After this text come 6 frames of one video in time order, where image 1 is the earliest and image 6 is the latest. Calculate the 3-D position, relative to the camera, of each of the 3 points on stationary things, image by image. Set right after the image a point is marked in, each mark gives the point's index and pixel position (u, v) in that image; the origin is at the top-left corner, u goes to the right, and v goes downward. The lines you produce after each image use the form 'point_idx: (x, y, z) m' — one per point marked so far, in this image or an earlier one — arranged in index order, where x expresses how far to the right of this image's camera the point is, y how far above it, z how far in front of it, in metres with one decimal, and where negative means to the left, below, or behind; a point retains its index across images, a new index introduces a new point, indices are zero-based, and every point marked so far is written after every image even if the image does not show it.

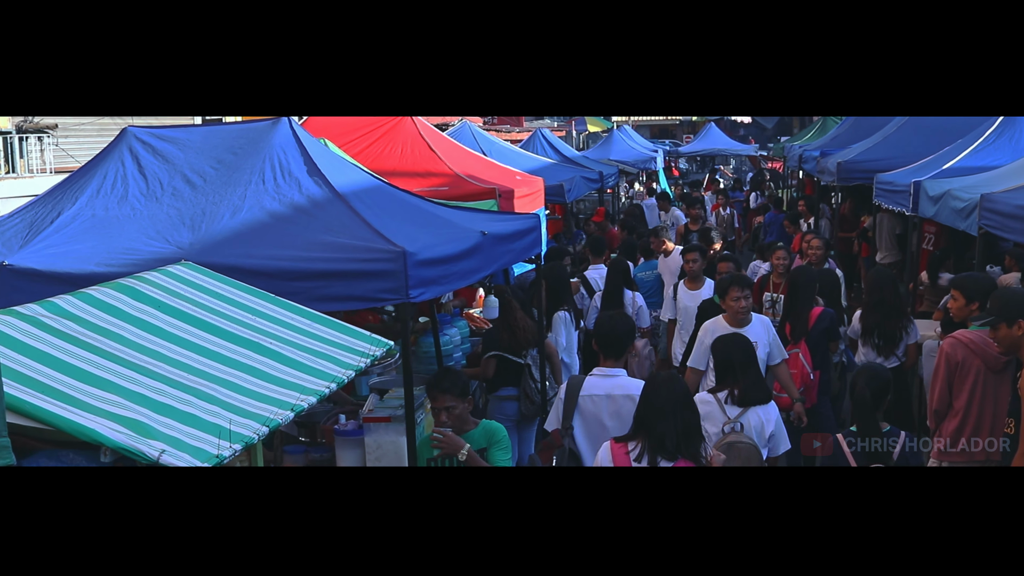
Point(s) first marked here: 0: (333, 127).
0: (-2.0, +1.8, +9.4) m
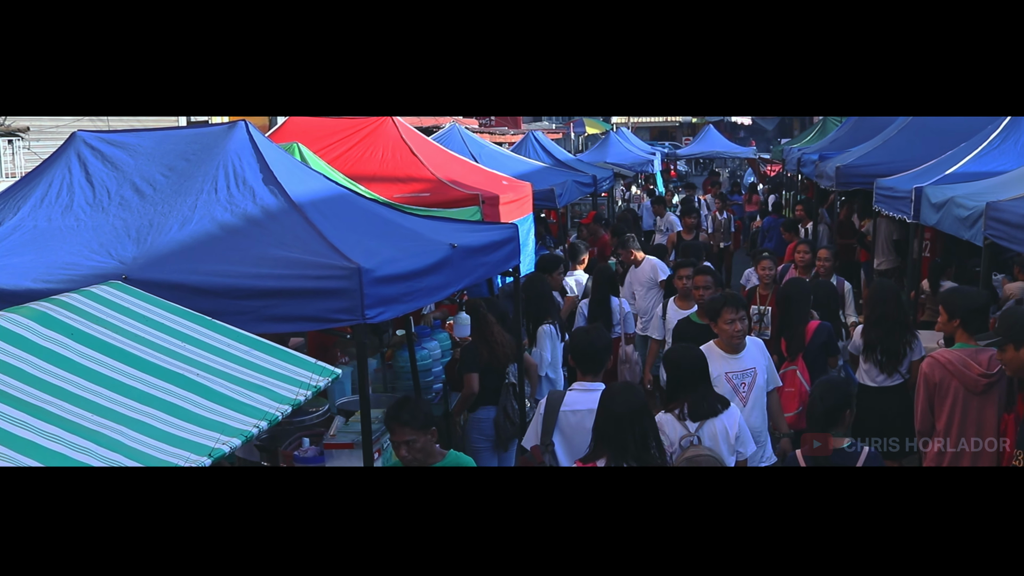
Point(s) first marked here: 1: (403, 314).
0: (-2.1, +1.7, +9.1) m
1: (-0.5, -0.1, +4.2) m
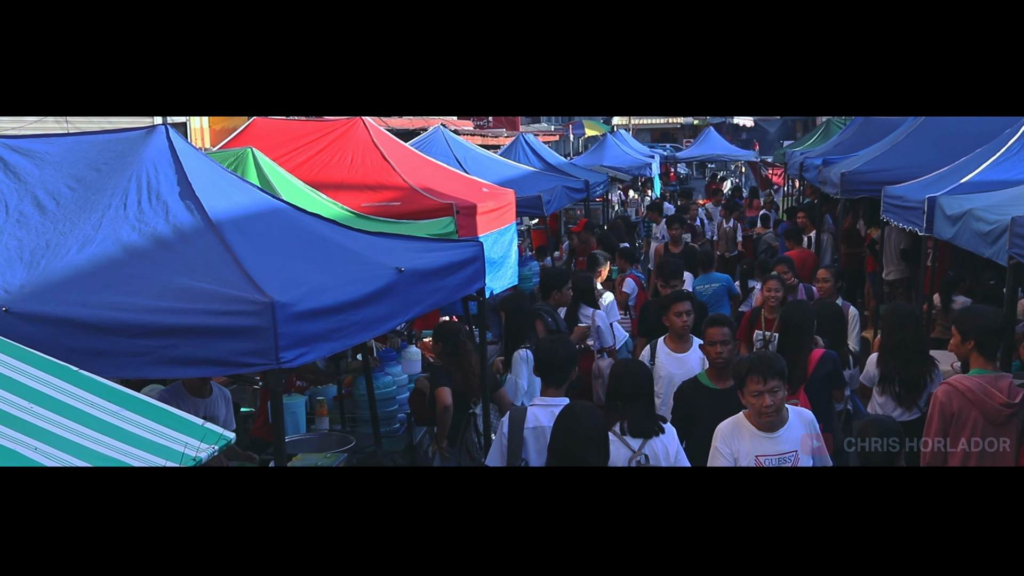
0: (-2.3, +1.5, +8.4) m
1: (-0.8, -0.3, +3.6) m
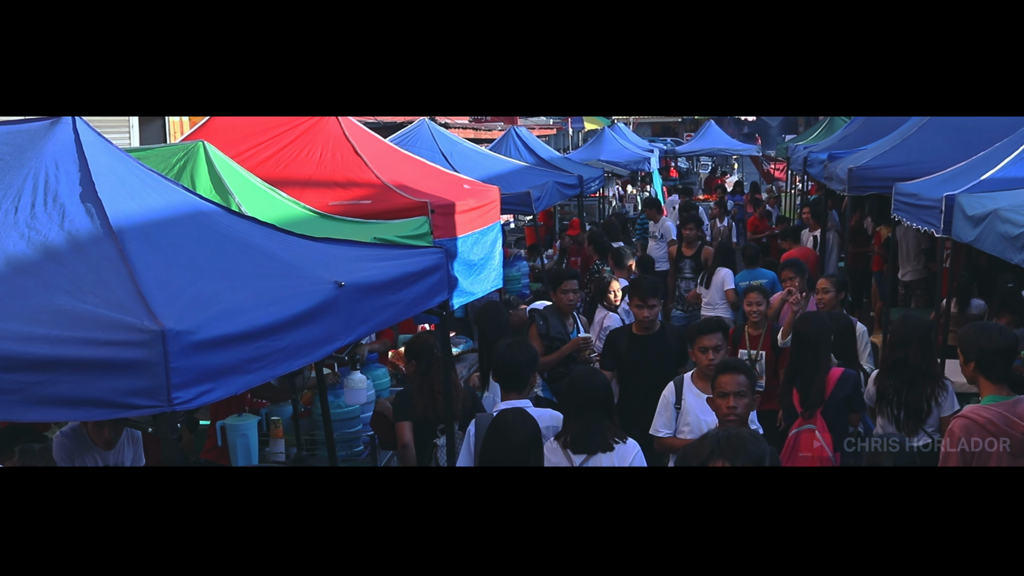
0: (-2.5, +1.5, +7.8) m
1: (-0.9, -0.4, +3.0) m
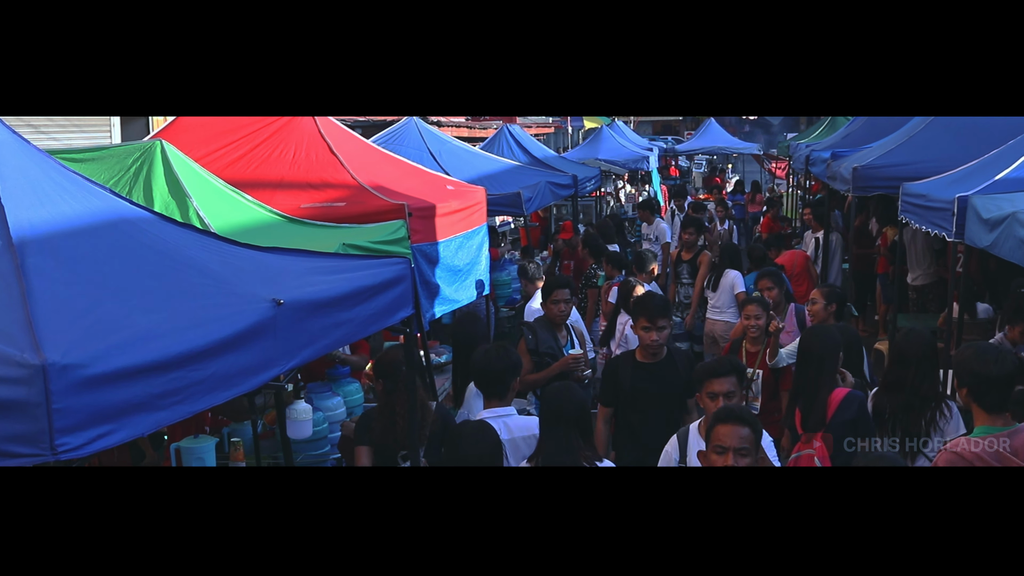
0: (-2.6, +1.4, +7.4) m
1: (-1.1, -0.4, +2.6) m
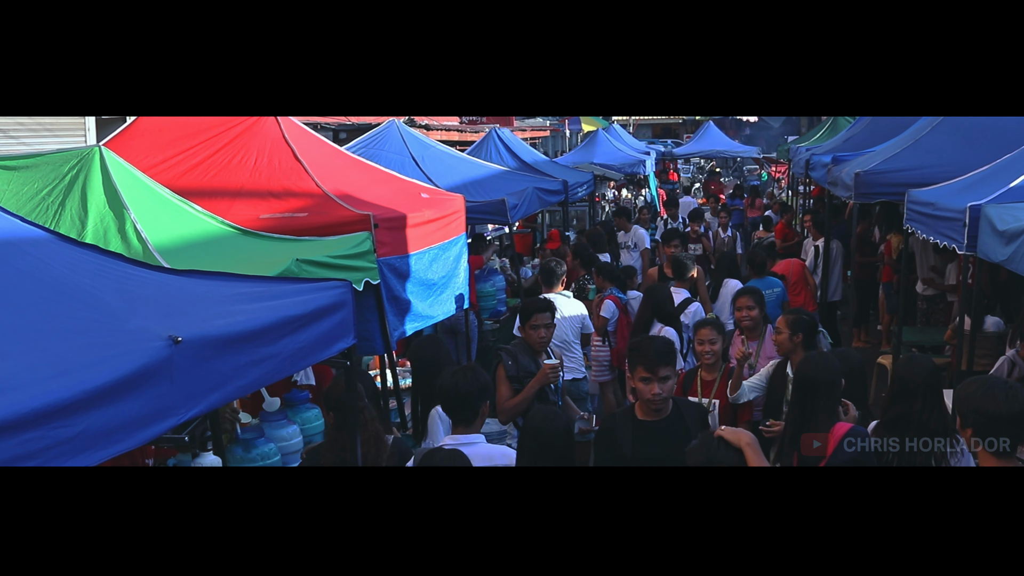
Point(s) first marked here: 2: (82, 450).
0: (-2.8, +1.3, +6.9) m
1: (-1.2, -0.5, +2.1) m
2: (-1.2, -0.4, +2.3) m
